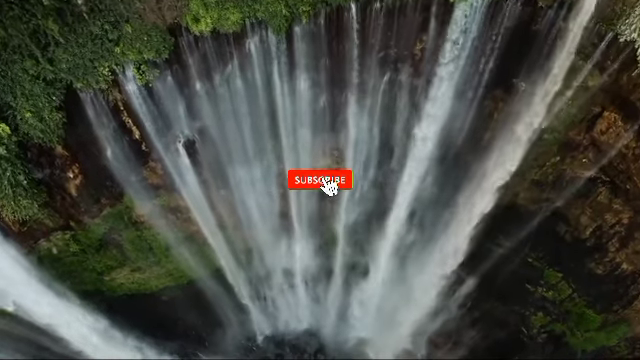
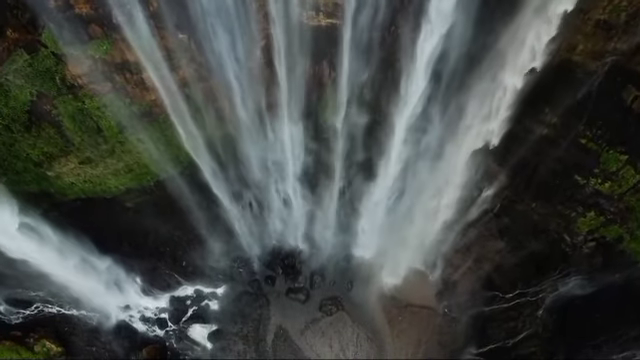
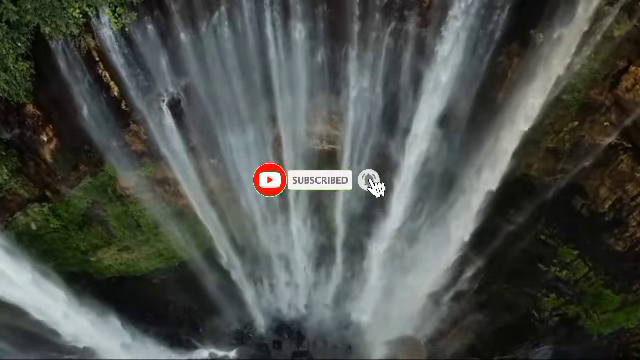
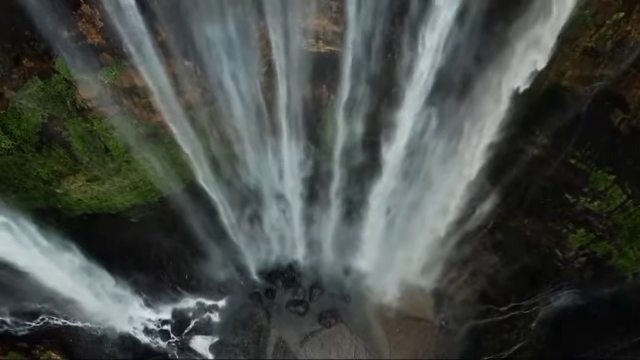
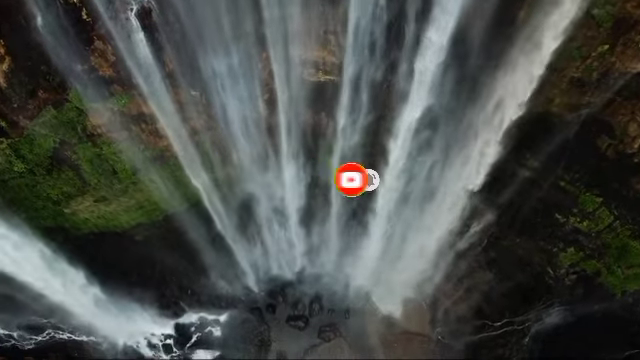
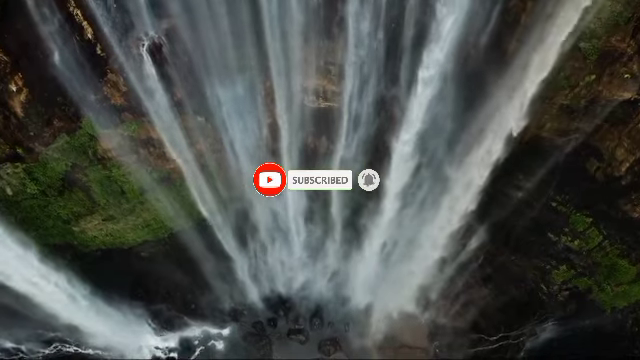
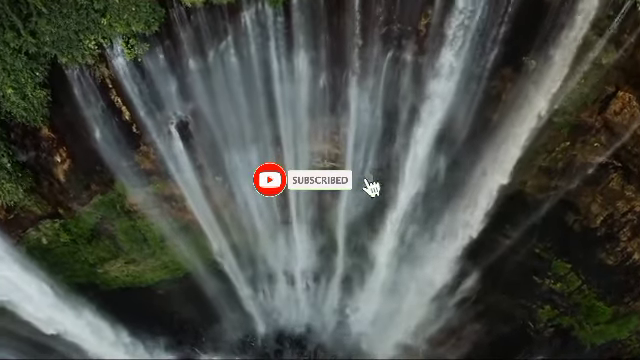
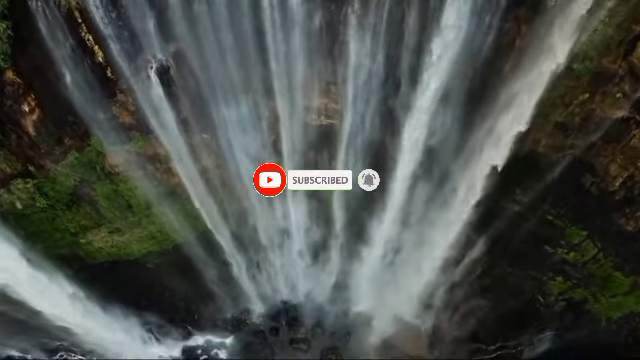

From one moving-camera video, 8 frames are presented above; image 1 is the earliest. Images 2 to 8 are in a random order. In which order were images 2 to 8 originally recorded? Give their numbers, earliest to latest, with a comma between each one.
7, 3, 8, 6, 5, 4, 2
